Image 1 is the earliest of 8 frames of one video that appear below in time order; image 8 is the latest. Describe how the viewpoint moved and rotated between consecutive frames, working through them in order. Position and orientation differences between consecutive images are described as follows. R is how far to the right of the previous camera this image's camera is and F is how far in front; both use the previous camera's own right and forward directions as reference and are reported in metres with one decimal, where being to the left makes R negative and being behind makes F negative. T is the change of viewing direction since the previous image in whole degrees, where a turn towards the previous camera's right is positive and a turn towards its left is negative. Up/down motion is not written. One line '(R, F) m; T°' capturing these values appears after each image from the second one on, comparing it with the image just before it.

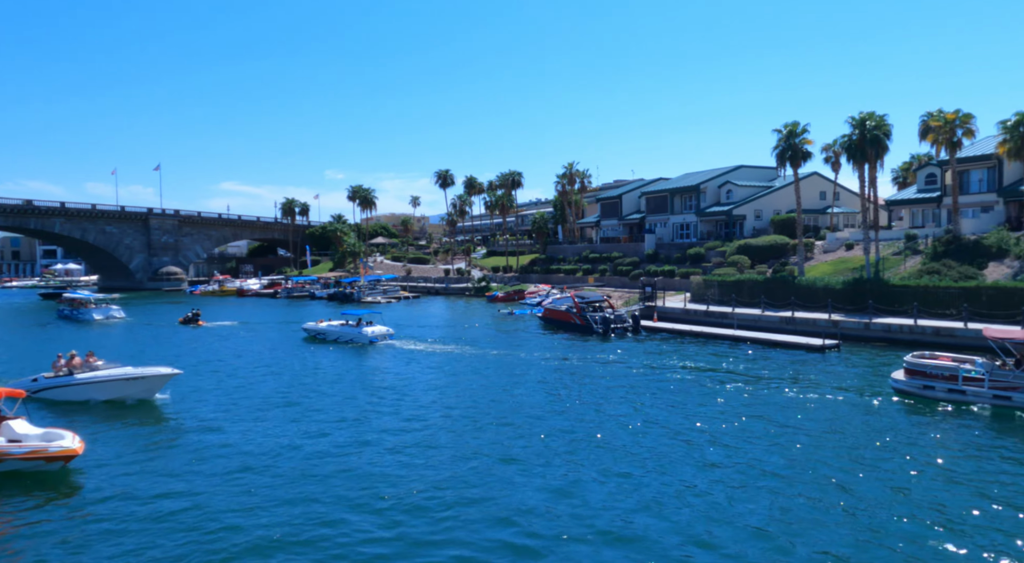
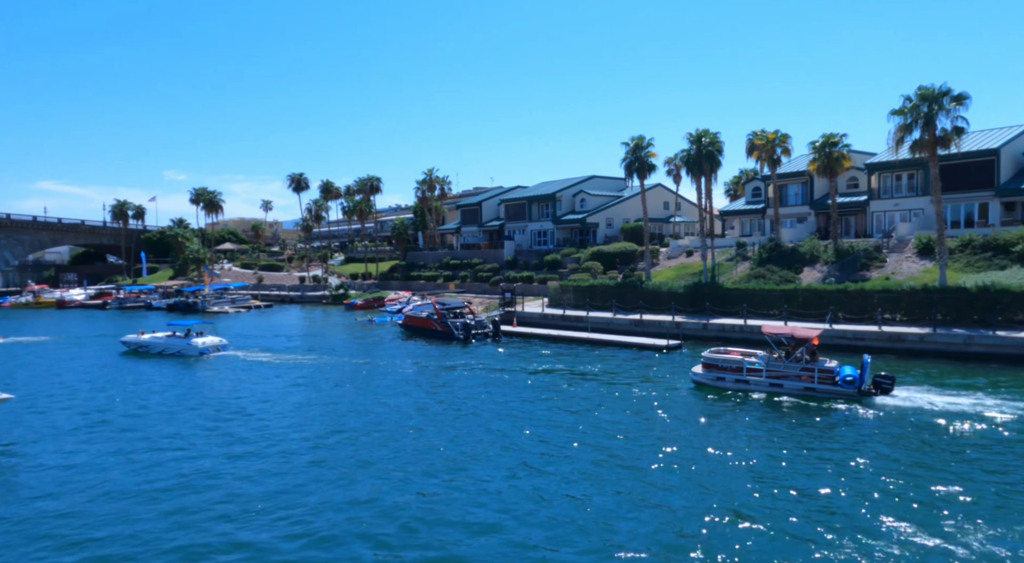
(0.0, -1.2) m; +10°
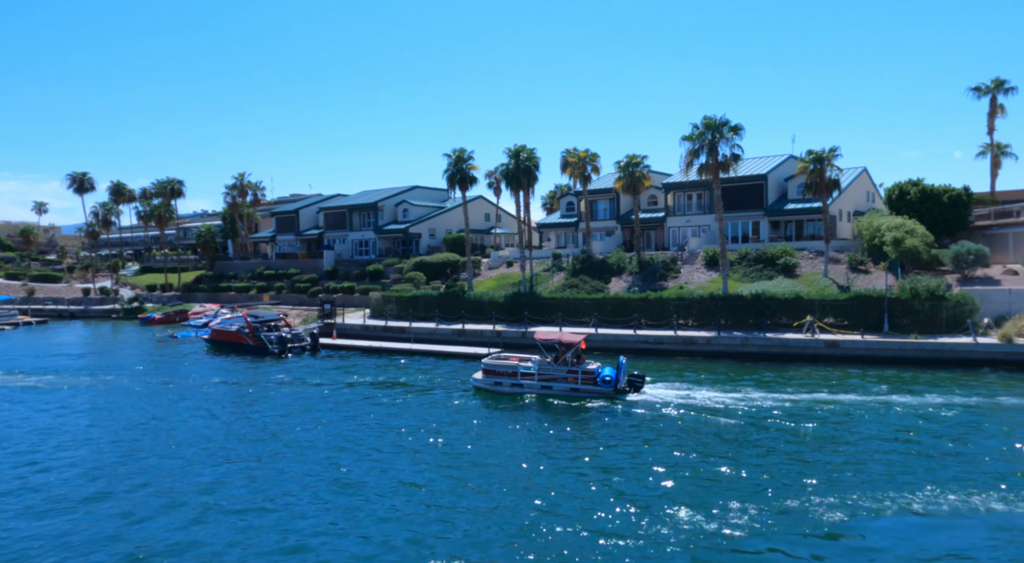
(0.0, -0.8) m; +13°
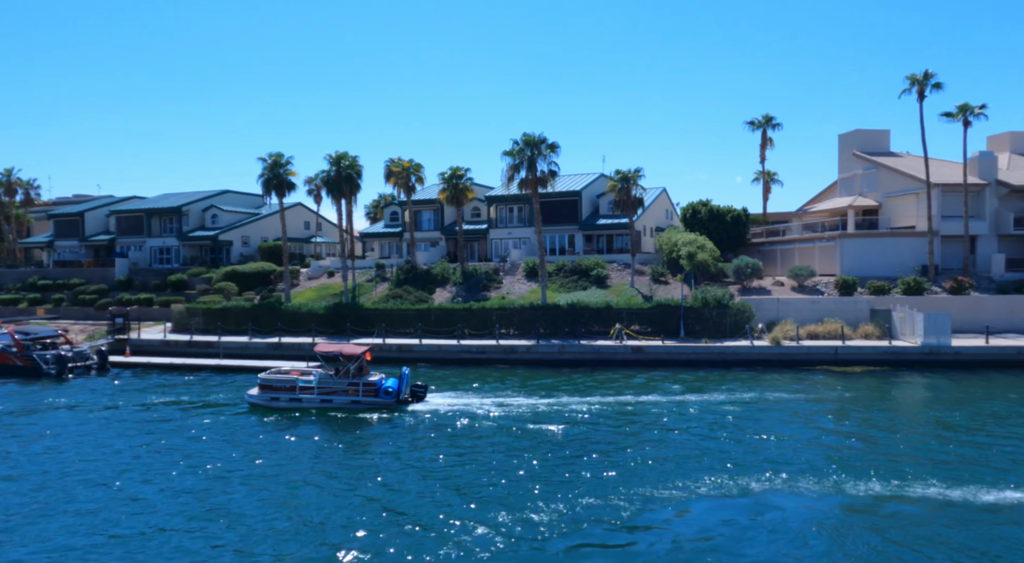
(-0.7, -0.4) m; +14°
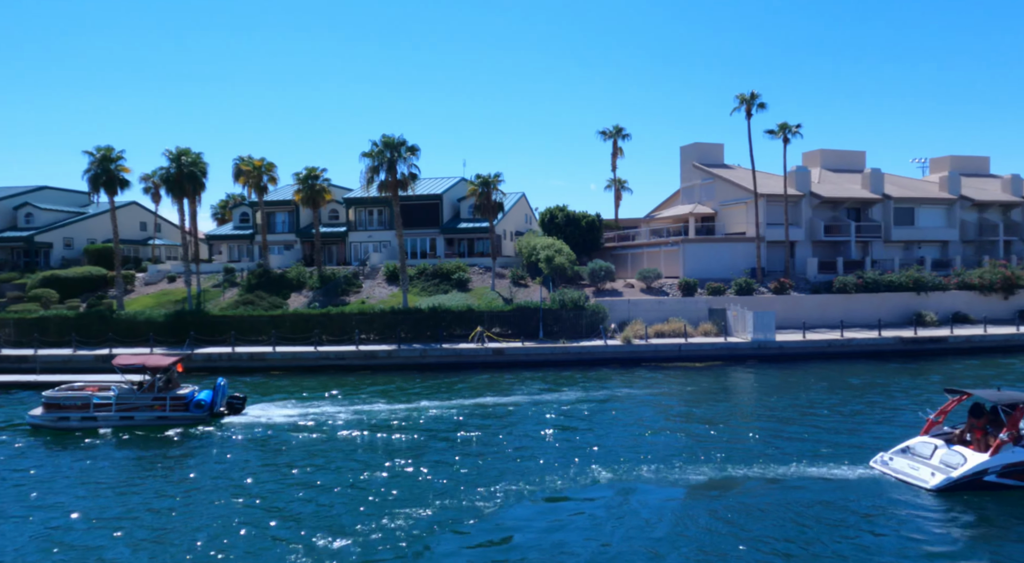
(-1.3, -0.2) m; +12°
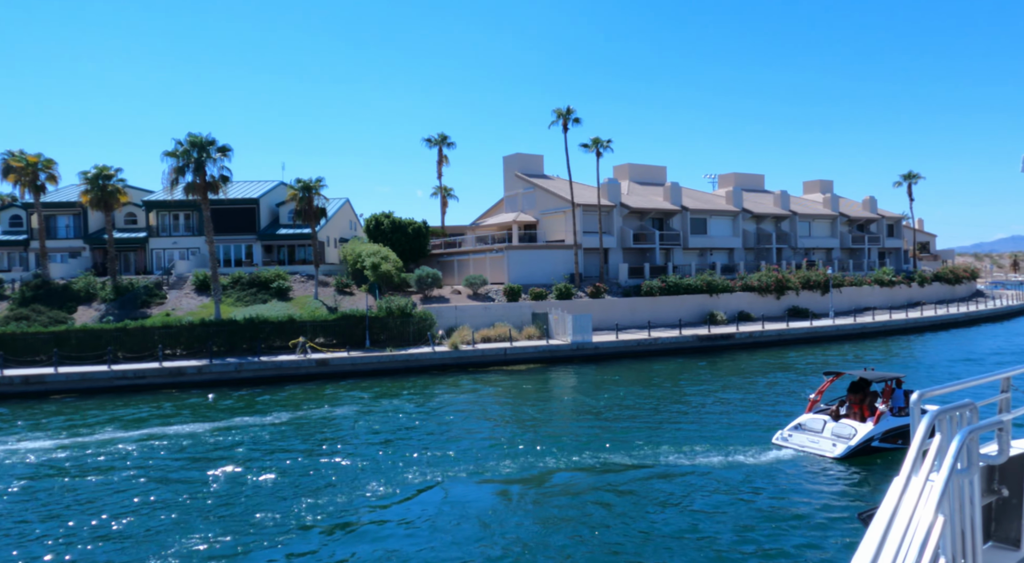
(-1.9, +0.4) m; +16°
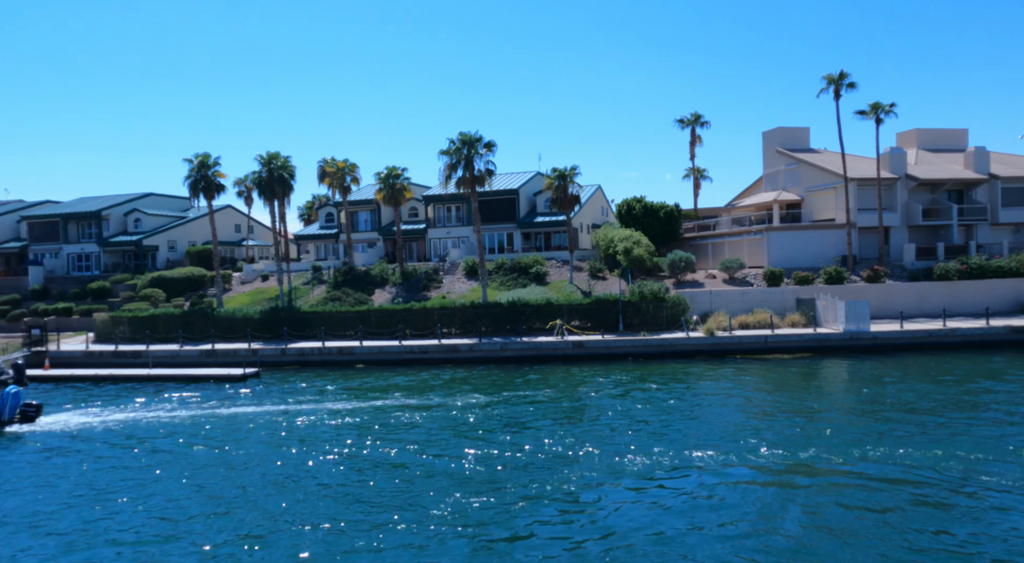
(+2.5, +0.4) m; -23°
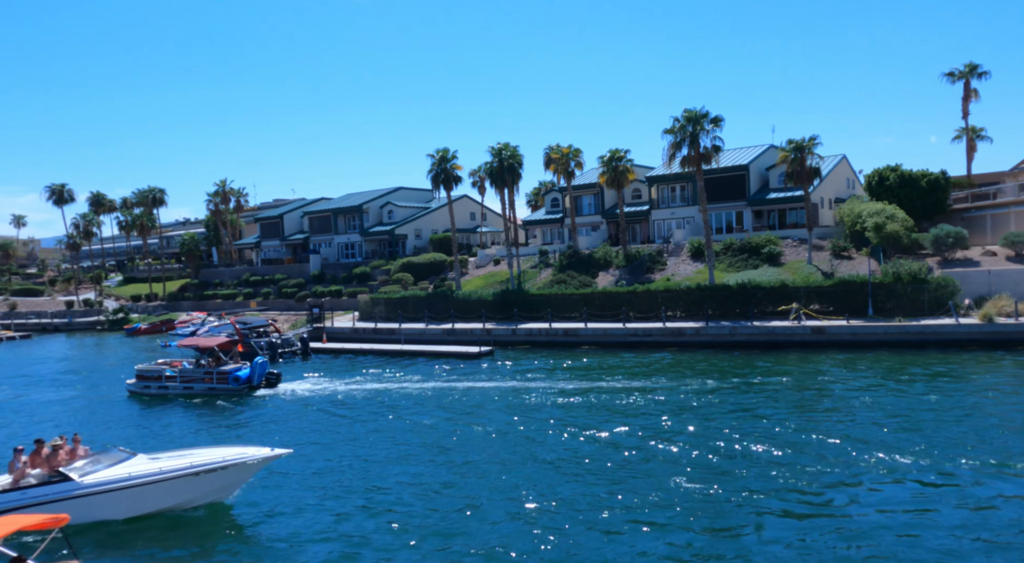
(+1.1, +0.8) m; -18°
